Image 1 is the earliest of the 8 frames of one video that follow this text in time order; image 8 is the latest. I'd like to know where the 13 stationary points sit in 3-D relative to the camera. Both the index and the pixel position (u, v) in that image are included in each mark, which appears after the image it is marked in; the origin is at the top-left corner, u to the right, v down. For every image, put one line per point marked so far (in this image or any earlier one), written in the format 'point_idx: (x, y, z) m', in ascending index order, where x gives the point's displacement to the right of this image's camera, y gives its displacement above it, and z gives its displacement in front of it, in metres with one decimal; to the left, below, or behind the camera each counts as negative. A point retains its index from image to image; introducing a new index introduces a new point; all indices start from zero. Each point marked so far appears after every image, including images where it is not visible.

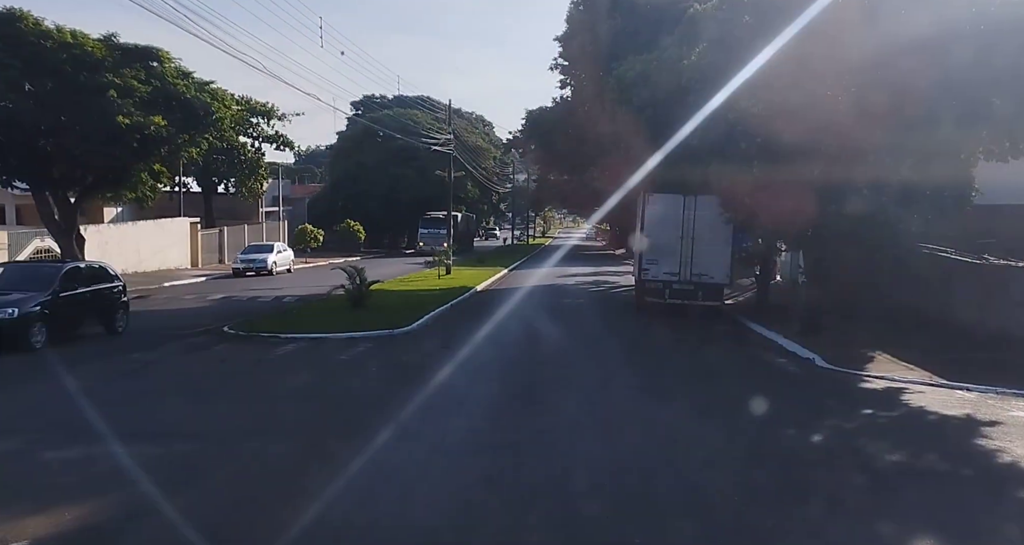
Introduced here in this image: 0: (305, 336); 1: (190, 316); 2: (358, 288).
0: (-4.4, -1.4, +15.3) m
1: (-7.9, -1.1, +17.8) m
2: (-4.2, -0.5, +19.7) m
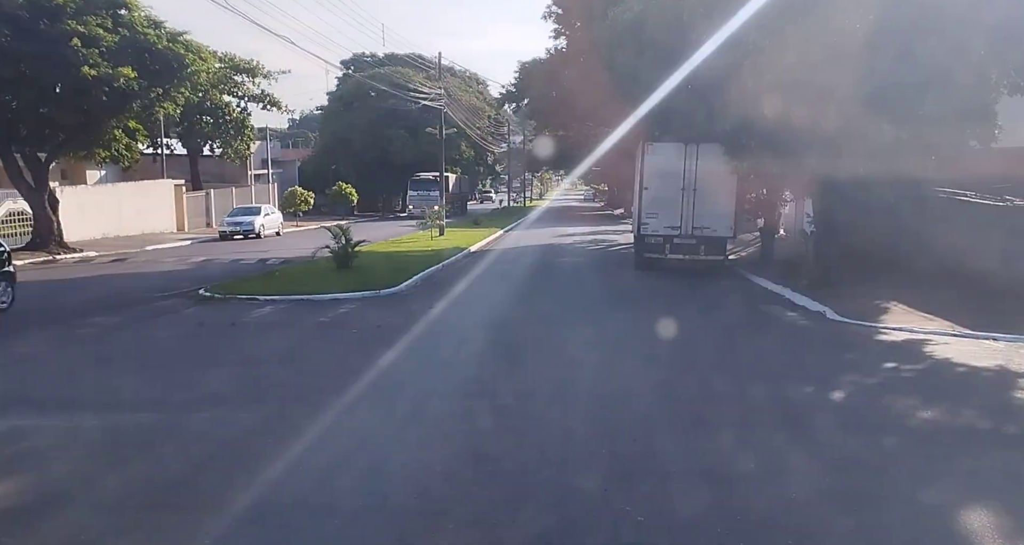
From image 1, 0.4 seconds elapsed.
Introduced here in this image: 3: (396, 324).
0: (-4.5, -0.5, +14.4) m
1: (-8.0, -0.1, +17.0) m
2: (-4.4, +0.6, +18.8) m
3: (-2.0, -0.9, +12.3) m
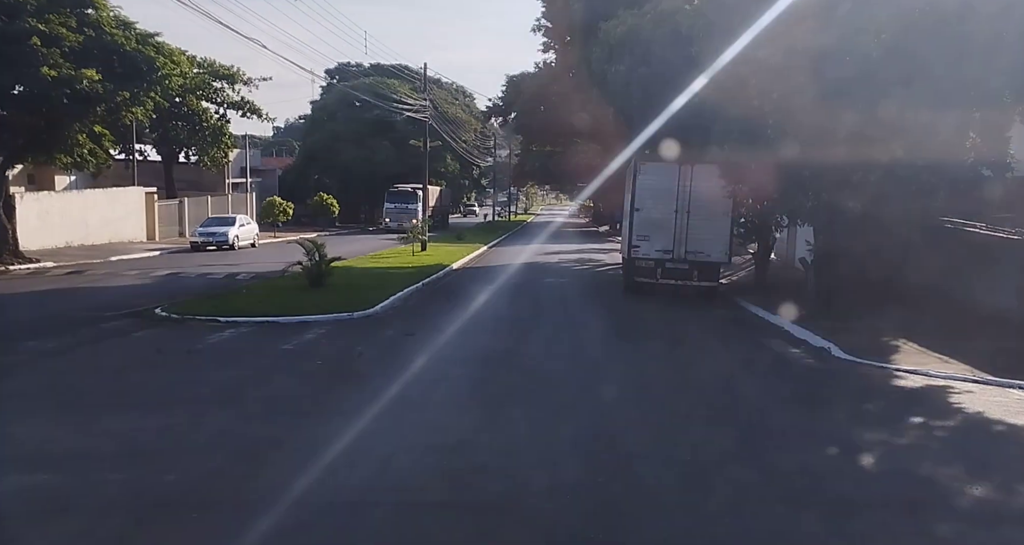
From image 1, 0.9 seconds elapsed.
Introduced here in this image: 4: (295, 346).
0: (-4.9, -0.9, +13.3) m
1: (-8.4, -0.5, +15.8) m
2: (-4.8, +0.2, +17.7) m
3: (-2.2, -1.2, +11.2) m
4: (-3.5, -1.2, +11.6) m
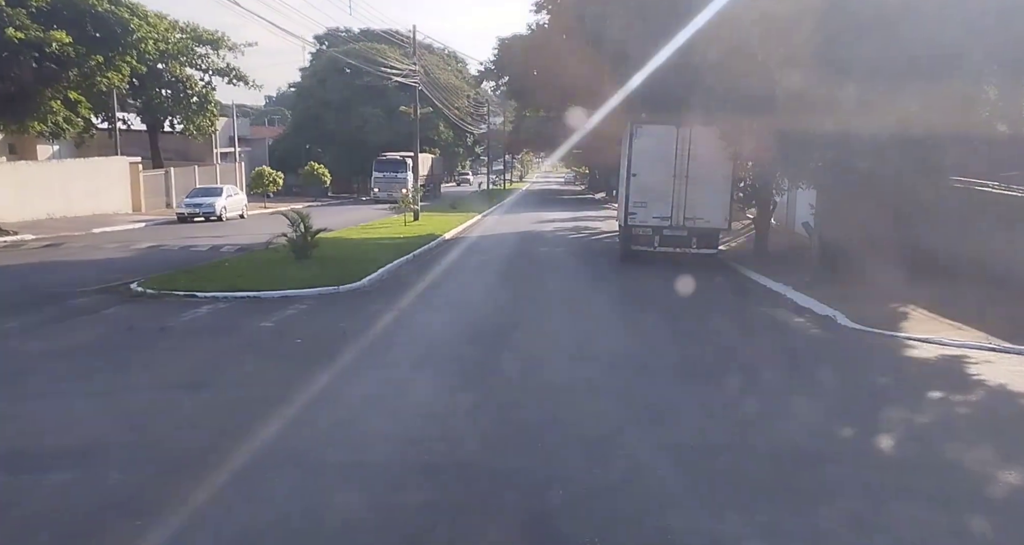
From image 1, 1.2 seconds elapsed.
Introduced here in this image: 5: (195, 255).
0: (-5.0, -0.4, +12.7) m
1: (-8.6, +0.1, +15.2) m
2: (-5.0, +0.8, +17.1) m
3: (-2.4, -0.8, +10.7) m
4: (-3.6, -0.7, +11.0) m
5: (-8.1, +0.5, +18.6) m
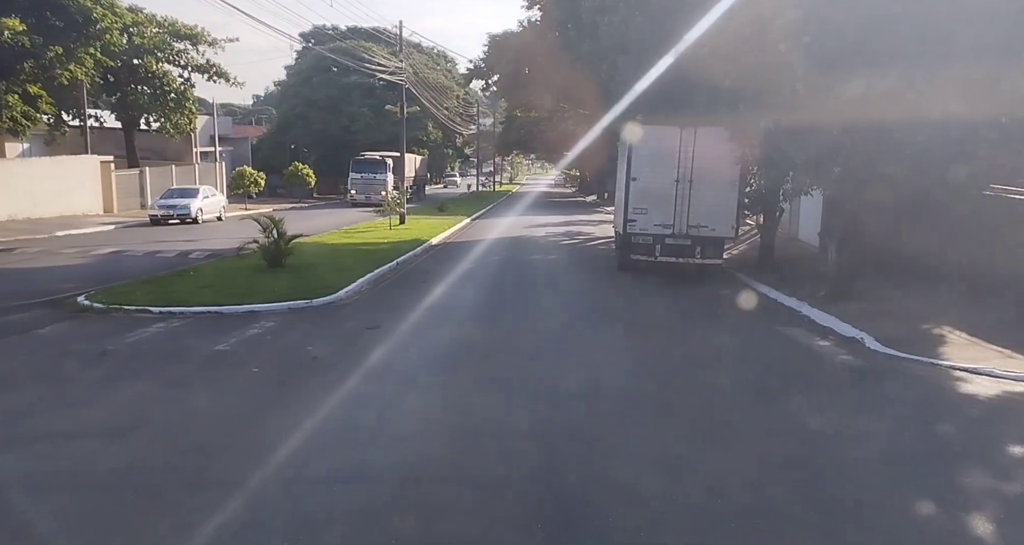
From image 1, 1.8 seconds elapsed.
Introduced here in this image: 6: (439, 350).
0: (-5.1, -0.6, +11.4) m
1: (-8.7, -0.1, +13.8) m
2: (-5.2, +0.6, +15.8) m
3: (-2.5, -1.0, +9.4) m
4: (-3.7, -0.9, +9.7) m
5: (-8.4, +0.3, +17.3) m
6: (-1.0, -1.0, +9.7) m
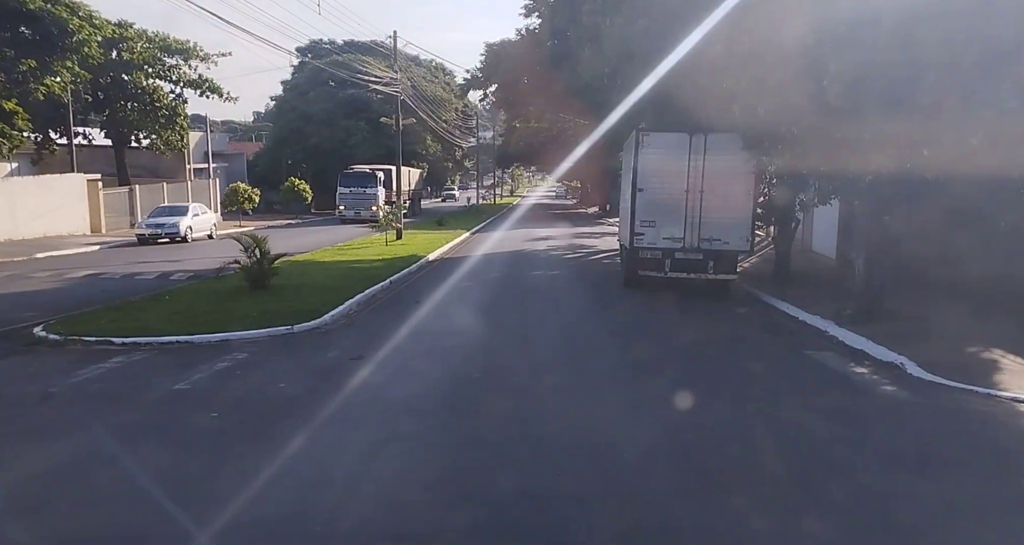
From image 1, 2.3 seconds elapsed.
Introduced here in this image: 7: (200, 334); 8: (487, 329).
0: (-5.2, -1.0, +10.3) m
1: (-8.8, -0.6, +12.7) m
2: (-5.2, +0.2, +14.7) m
3: (-2.5, -1.3, +8.3) m
4: (-3.7, -1.3, +8.6) m
5: (-8.4, -0.3, +16.2) m
6: (-1.0, -1.3, +8.6) m
7: (-4.6, -0.9, +10.8) m
8: (-0.4, -0.9, +12.0) m
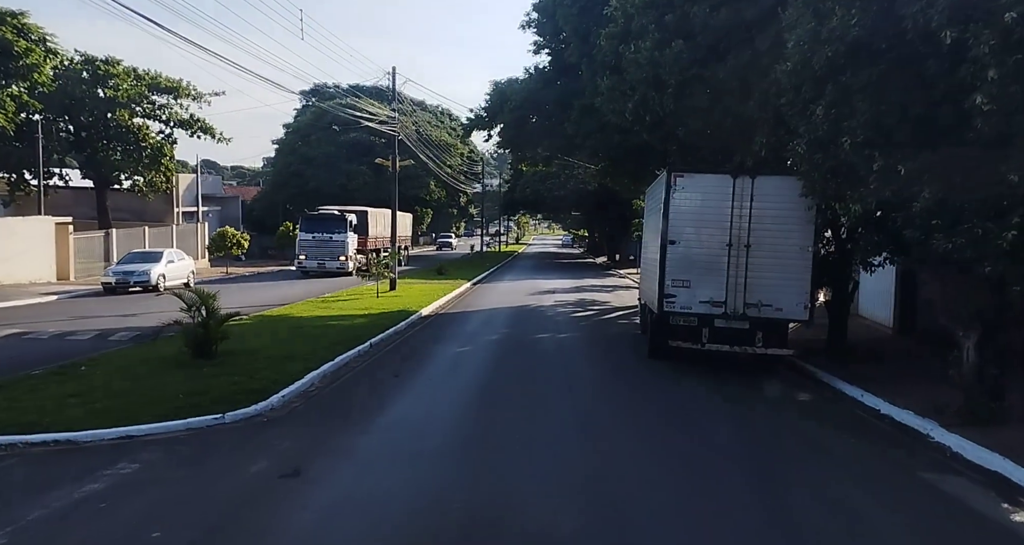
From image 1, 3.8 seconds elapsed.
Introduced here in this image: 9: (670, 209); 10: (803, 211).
0: (-5.2, -1.8, +7.6) m
1: (-8.8, -1.5, +10.0) m
2: (-5.2, -0.9, +12.0) m
3: (-2.5, -2.0, +5.5) m
4: (-3.8, -2.0, +5.8) m
5: (-8.3, -1.4, +13.5) m
6: (-1.0, -2.0, +5.8) m
7: (-4.7, -1.7, +8.0) m
8: (-0.4, -1.9, +9.2) m
9: (+2.6, +1.1, +12.3) m
10: (+4.7, +1.0, +11.8) m
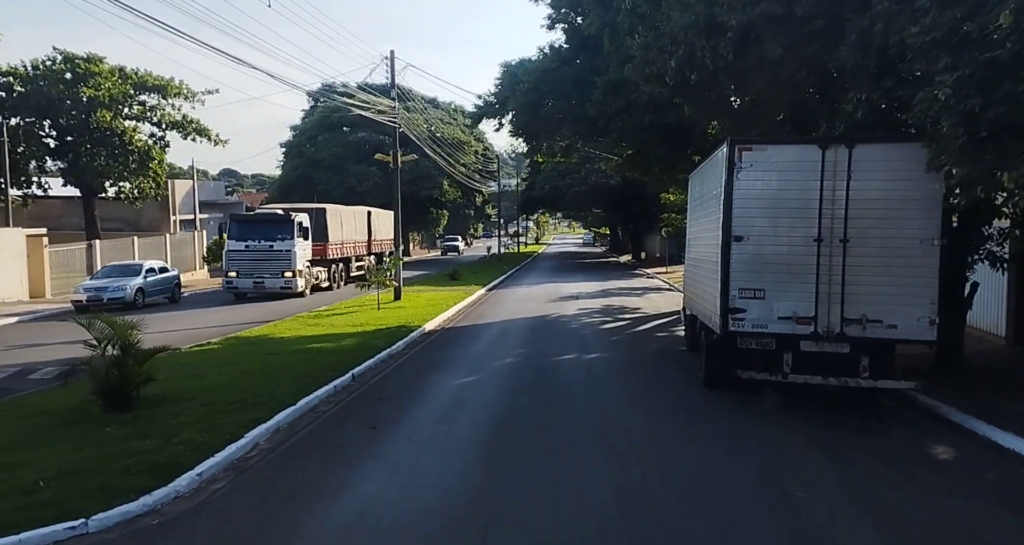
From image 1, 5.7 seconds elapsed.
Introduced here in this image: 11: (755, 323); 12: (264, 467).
0: (-5.1, -2.0, +4.6) m
1: (-8.6, -1.9, +7.2) m
2: (-5.0, -1.2, +9.1) m
3: (-2.5, -2.2, +2.5) m
4: (-3.7, -2.2, +2.9) m
5: (-8.1, -1.8, +10.7) m
6: (-1.0, -2.2, +2.7) m
7: (-4.6, -2.0, +5.1) m
8: (-0.3, -2.0, +6.1) m
9: (+2.8, +1.0, +9.1) m
10: (+4.8, +1.0, +8.6) m
11: (+3.0, -0.6, +9.0) m
12: (-2.6, -2.0, +7.5) m
